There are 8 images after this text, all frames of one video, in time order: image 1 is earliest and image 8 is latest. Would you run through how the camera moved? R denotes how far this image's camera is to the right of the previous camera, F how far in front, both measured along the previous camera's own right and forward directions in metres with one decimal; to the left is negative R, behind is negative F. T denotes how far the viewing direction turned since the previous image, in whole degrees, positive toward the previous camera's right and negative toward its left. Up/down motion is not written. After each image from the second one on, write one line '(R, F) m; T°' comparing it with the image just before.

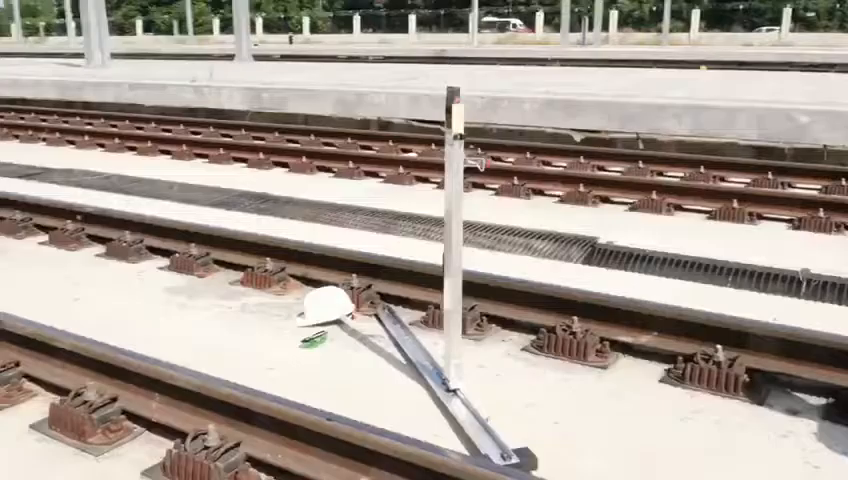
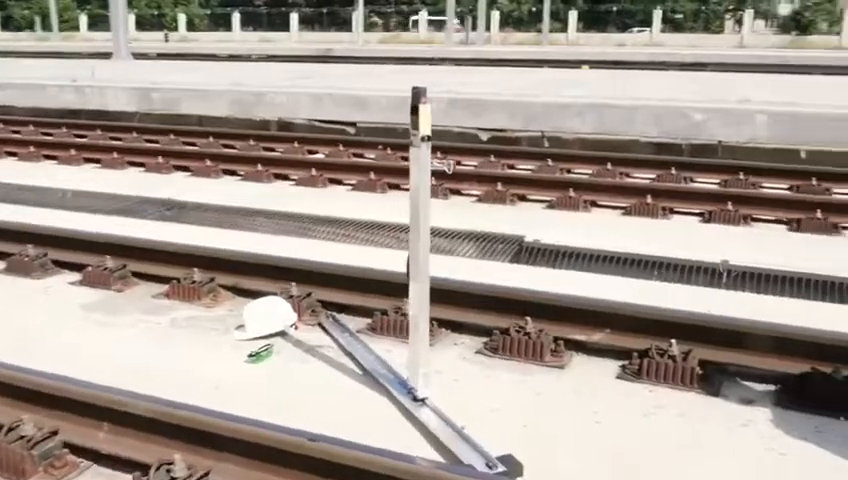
(-0.3, +0.1) m; +8°
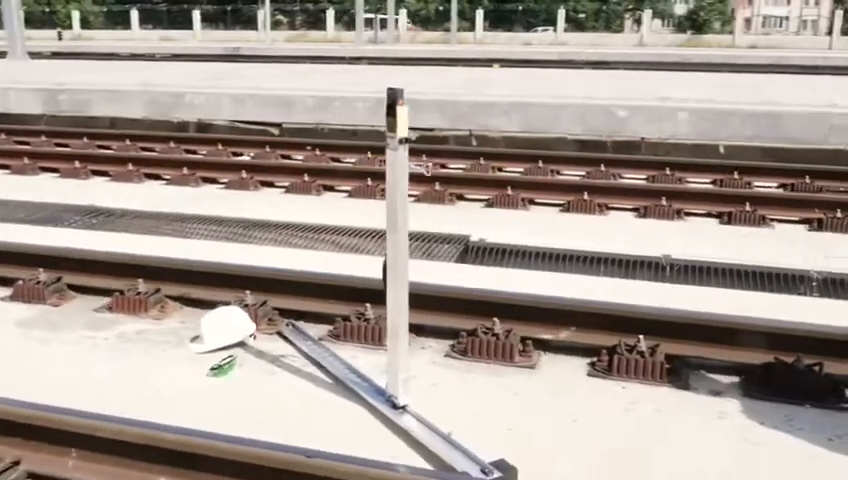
(-0.3, +0.1) m; +6°
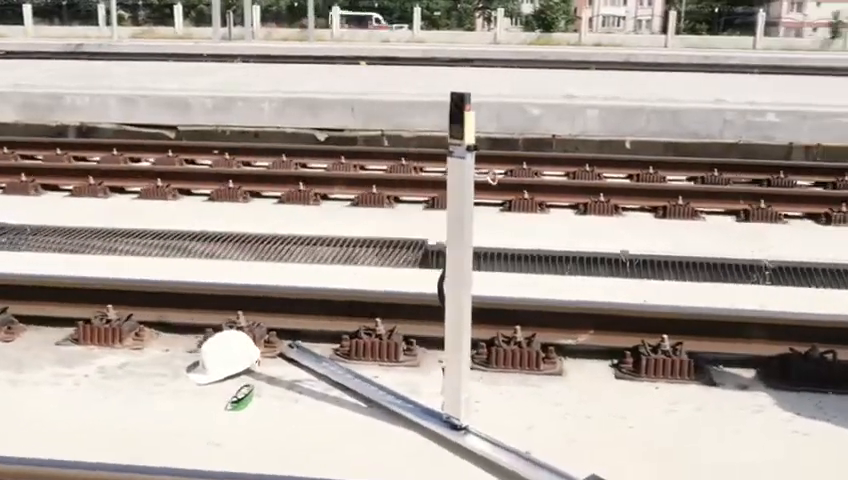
(-0.8, +0.2) m; +10°
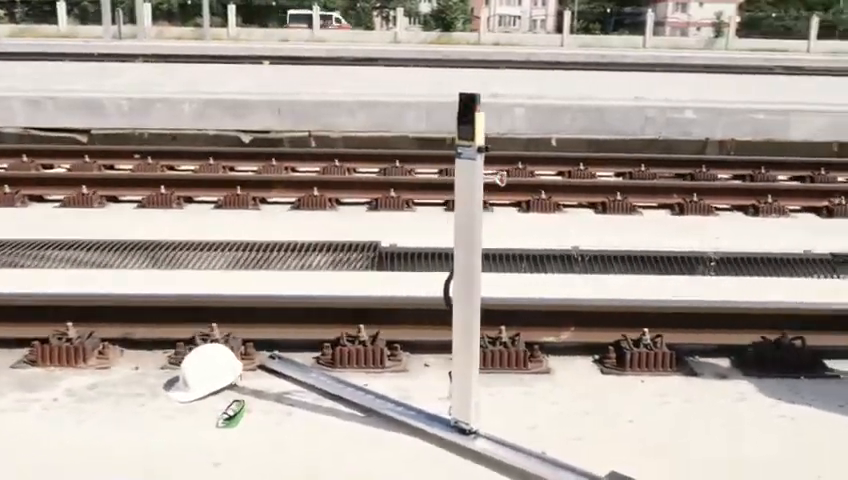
(-0.4, +0.1) m; +7°
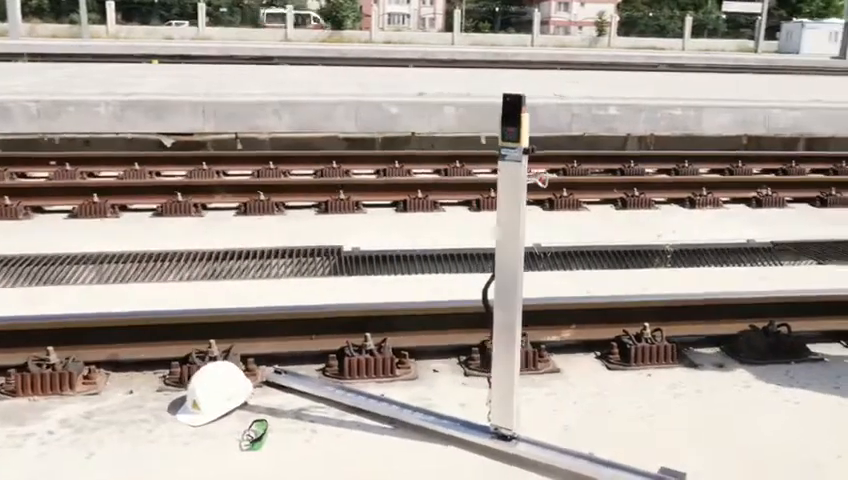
(-0.5, +0.1) m; +8°
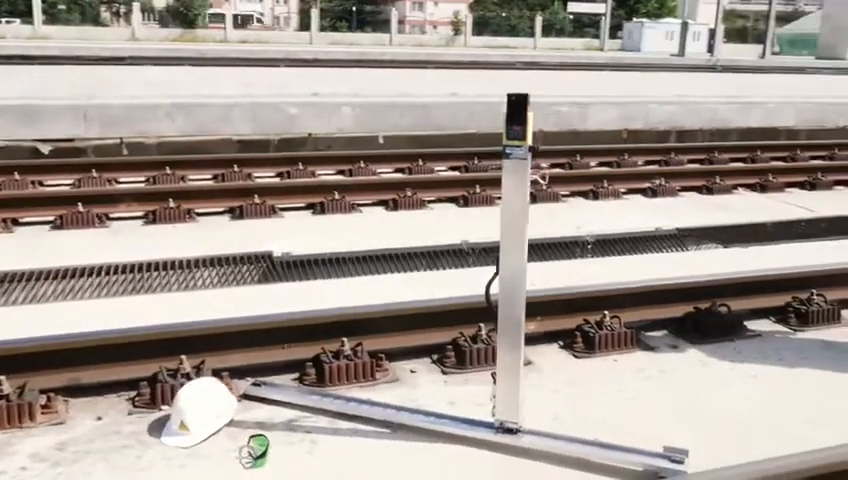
(-0.5, +0.1) m; +10°
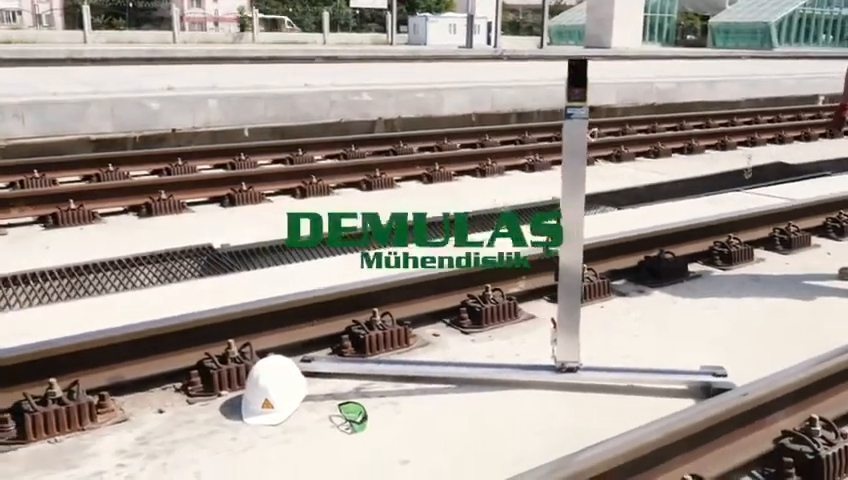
(-1.1, 0.0) m; +15°
